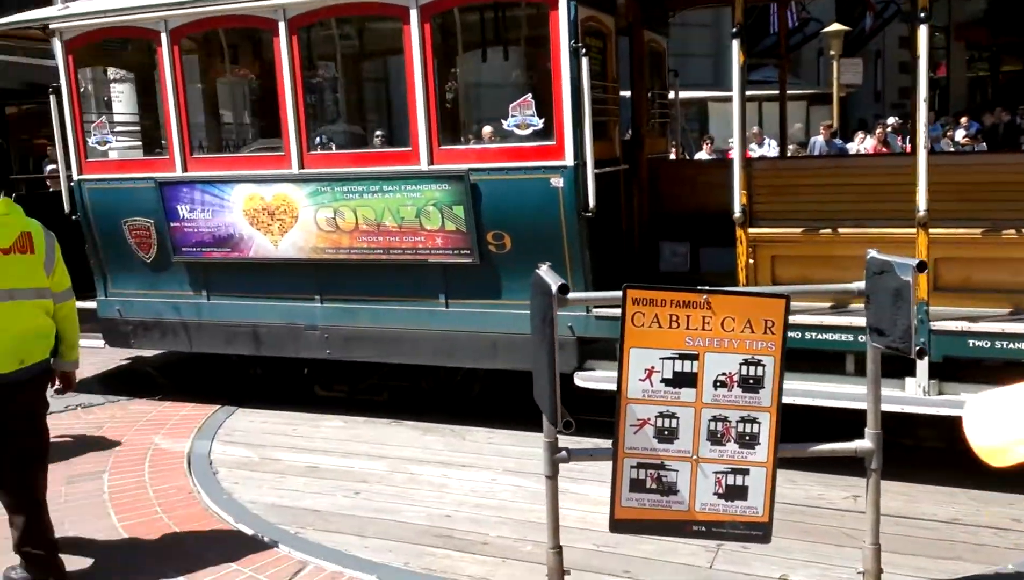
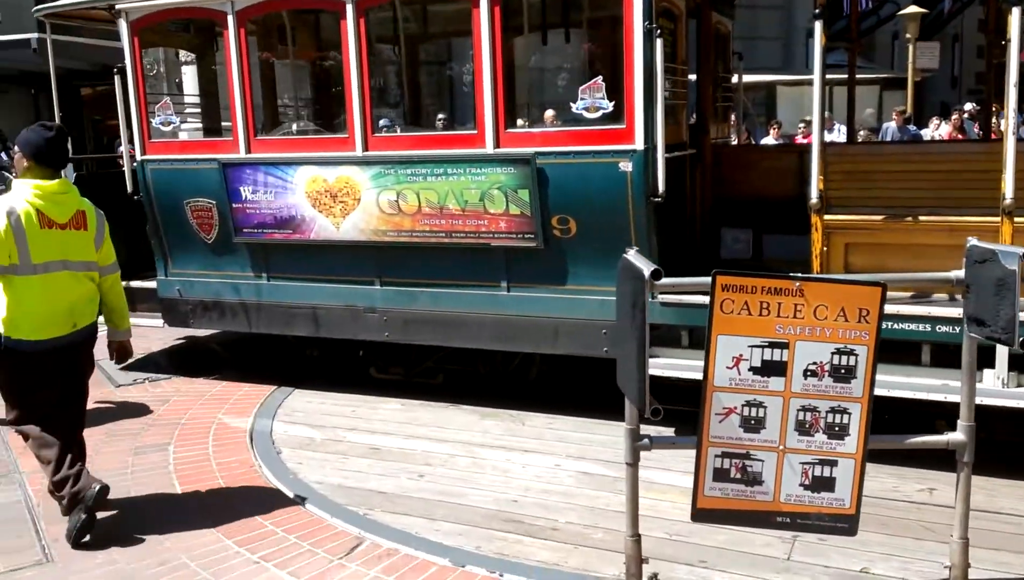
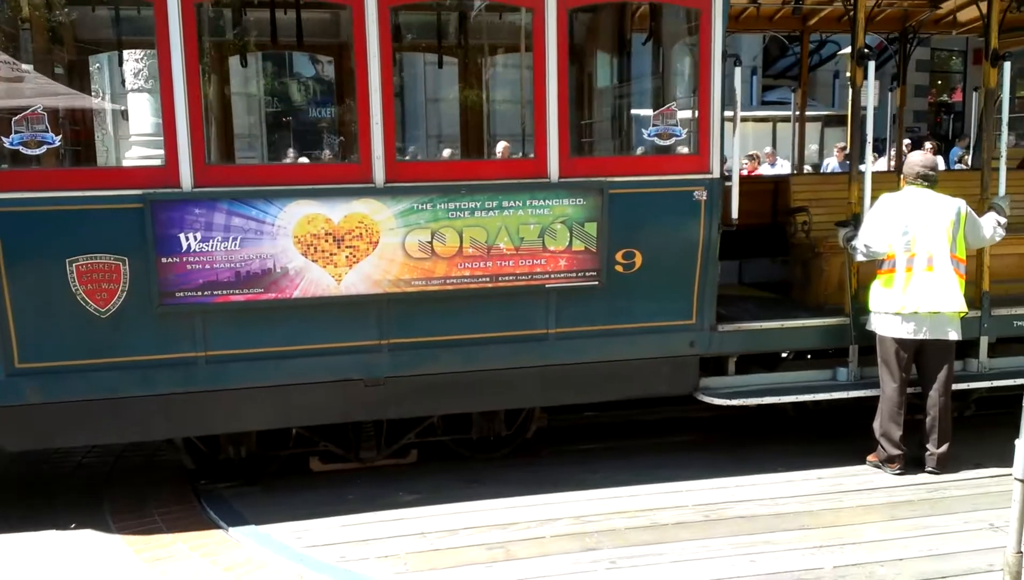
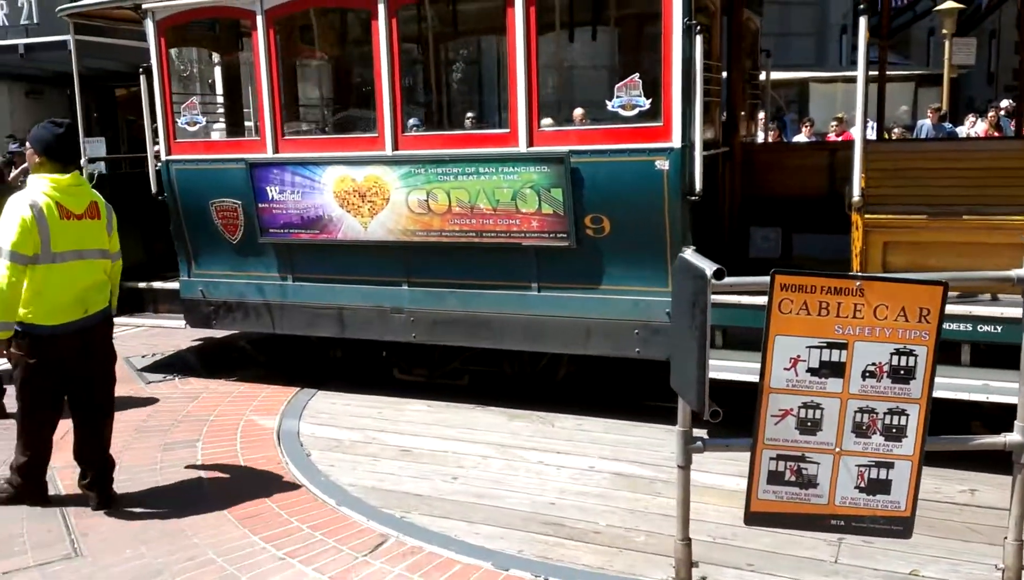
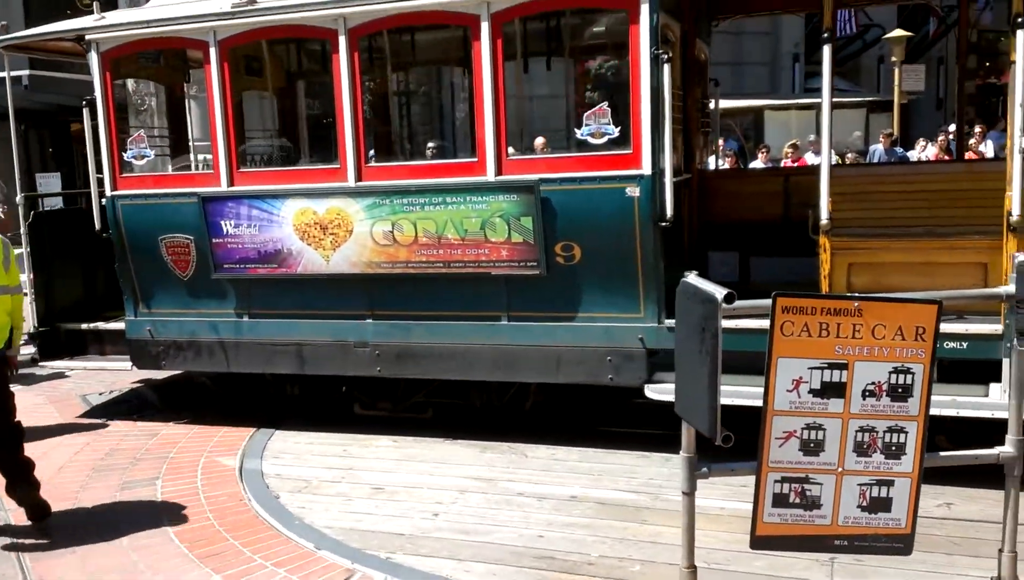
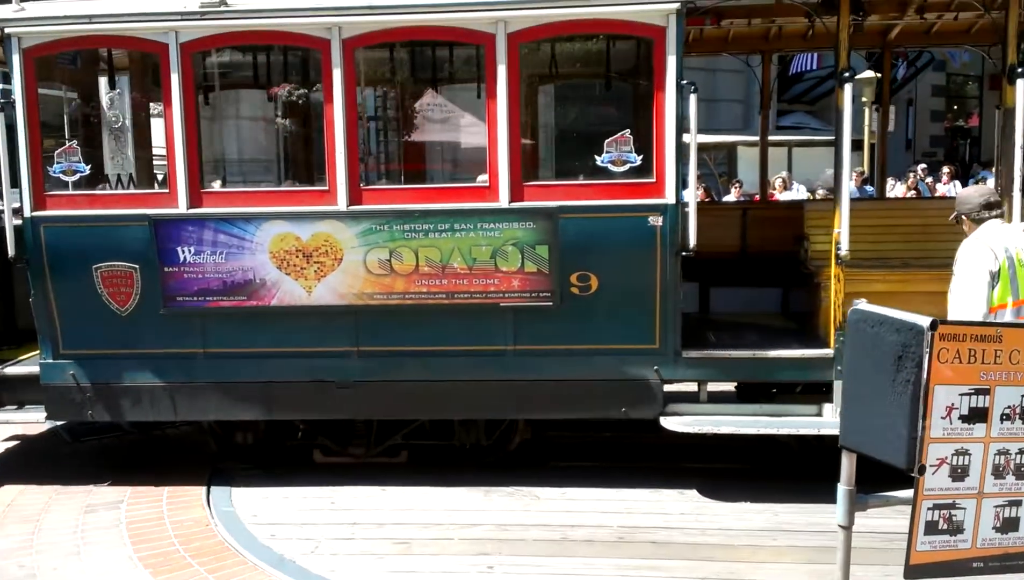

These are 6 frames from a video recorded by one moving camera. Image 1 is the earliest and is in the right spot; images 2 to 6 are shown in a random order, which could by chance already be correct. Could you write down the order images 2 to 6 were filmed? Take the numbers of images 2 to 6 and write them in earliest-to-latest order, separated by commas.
2, 4, 5, 6, 3
